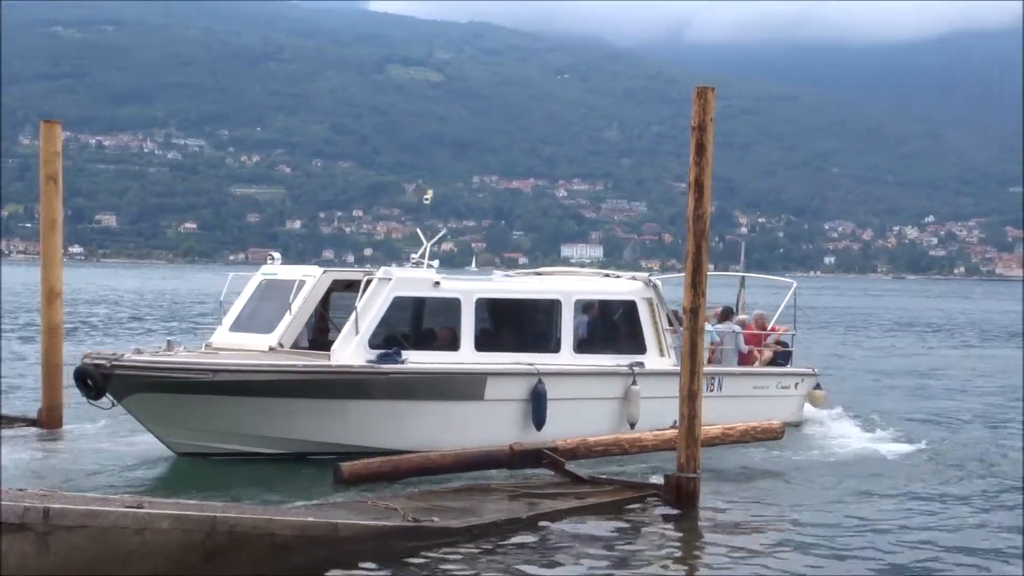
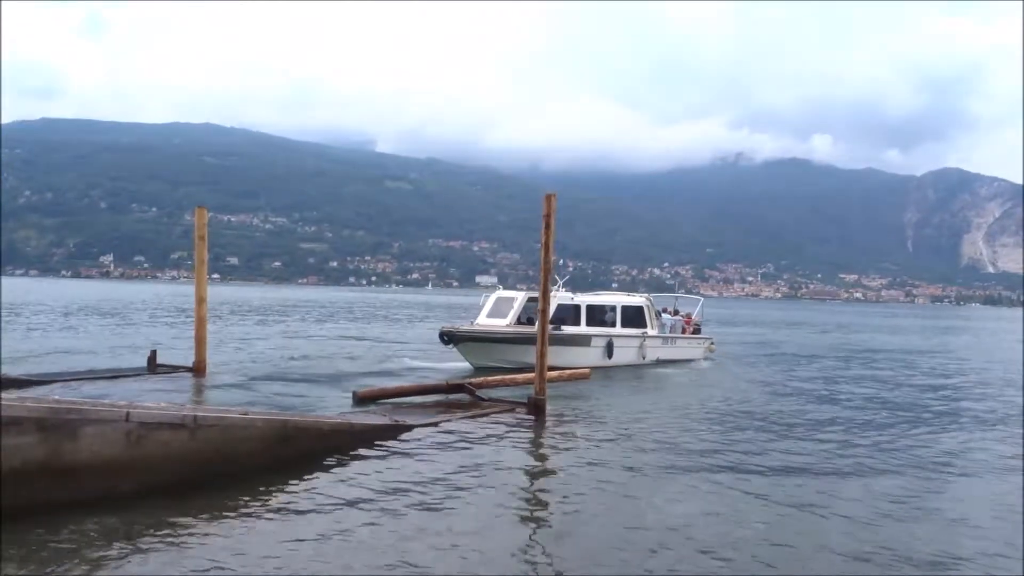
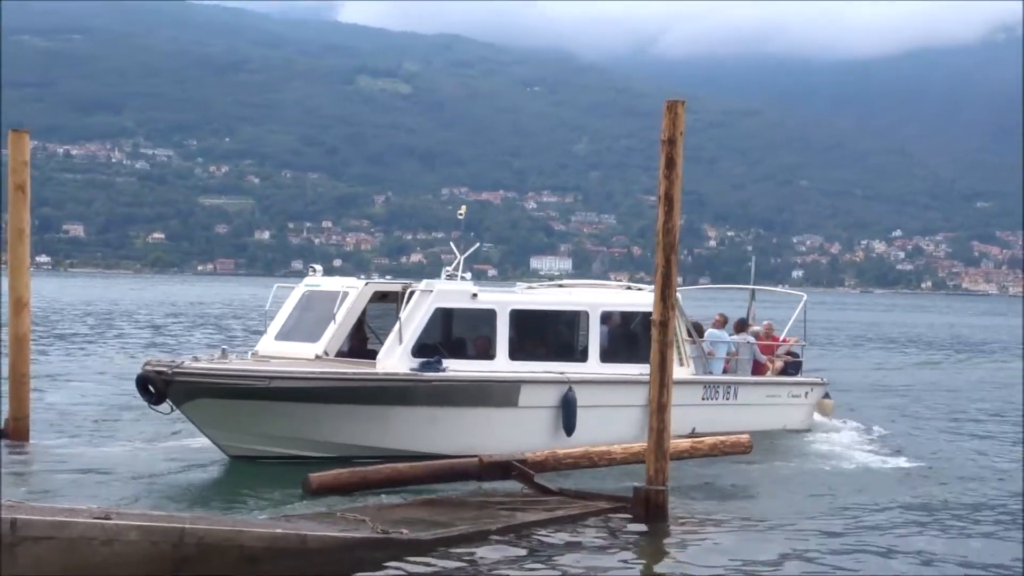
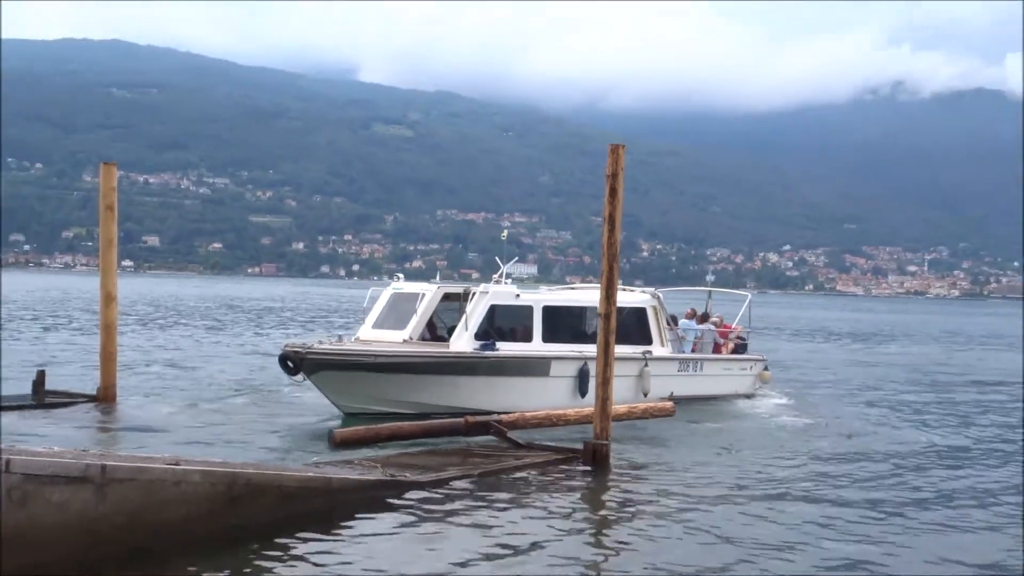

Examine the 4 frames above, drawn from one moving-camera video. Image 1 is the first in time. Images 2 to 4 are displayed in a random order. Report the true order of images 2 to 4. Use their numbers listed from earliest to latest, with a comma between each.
3, 4, 2
